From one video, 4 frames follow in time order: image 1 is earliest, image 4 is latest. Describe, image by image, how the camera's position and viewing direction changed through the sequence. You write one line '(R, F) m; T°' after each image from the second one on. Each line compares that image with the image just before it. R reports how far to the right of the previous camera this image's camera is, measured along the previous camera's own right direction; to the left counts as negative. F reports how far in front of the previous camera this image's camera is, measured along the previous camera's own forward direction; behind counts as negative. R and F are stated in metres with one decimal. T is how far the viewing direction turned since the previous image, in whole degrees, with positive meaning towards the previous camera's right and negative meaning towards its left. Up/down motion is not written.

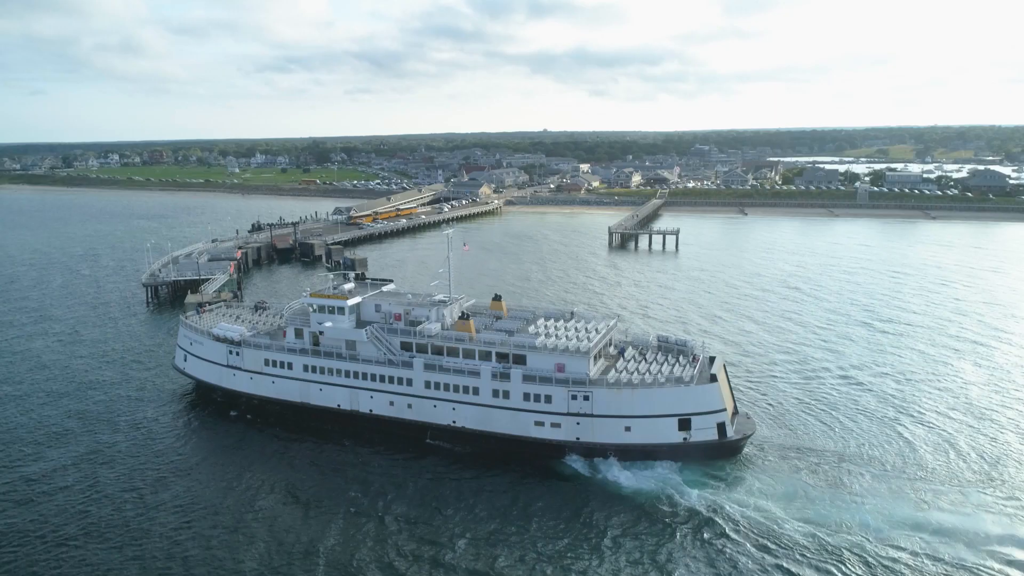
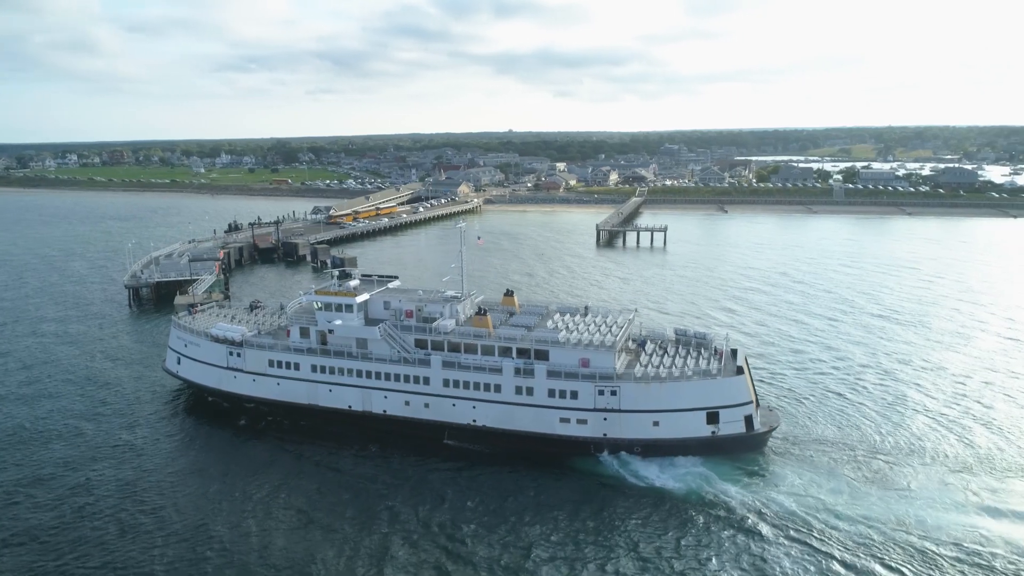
(-2.0, +0.7) m; +3°
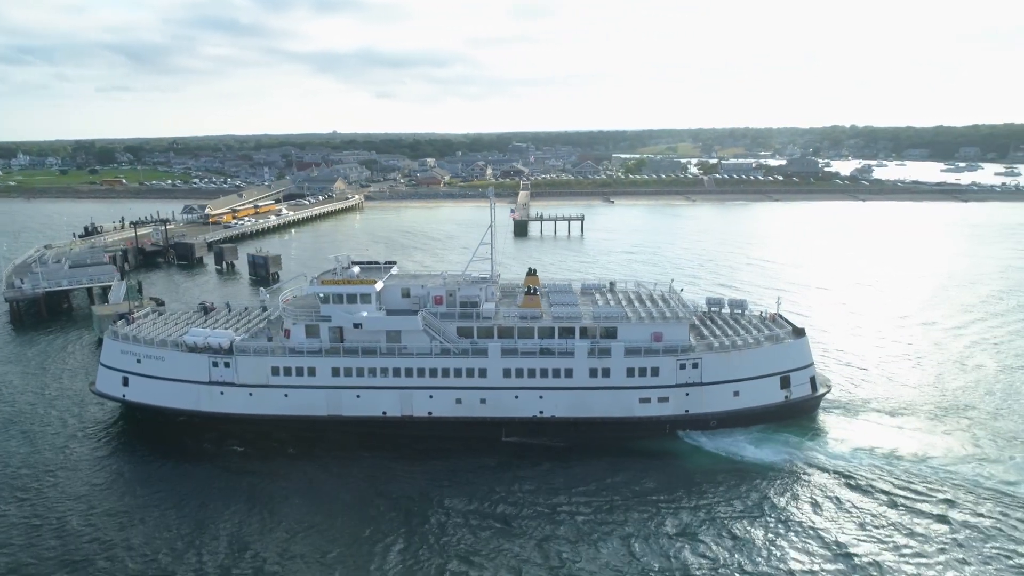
(-7.3, +3.4) m; +15°
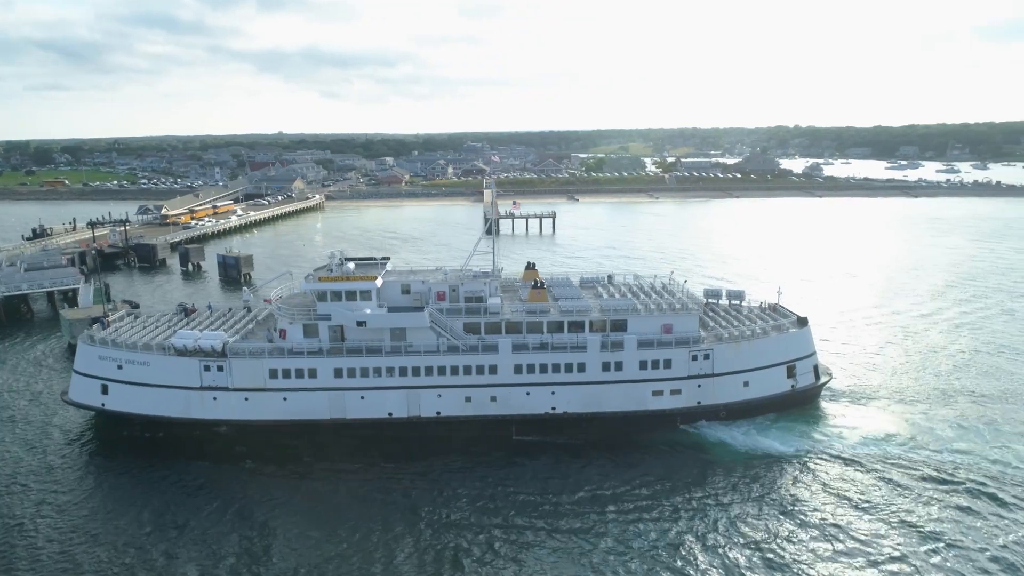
(-1.8, +0.6) m; +4°
